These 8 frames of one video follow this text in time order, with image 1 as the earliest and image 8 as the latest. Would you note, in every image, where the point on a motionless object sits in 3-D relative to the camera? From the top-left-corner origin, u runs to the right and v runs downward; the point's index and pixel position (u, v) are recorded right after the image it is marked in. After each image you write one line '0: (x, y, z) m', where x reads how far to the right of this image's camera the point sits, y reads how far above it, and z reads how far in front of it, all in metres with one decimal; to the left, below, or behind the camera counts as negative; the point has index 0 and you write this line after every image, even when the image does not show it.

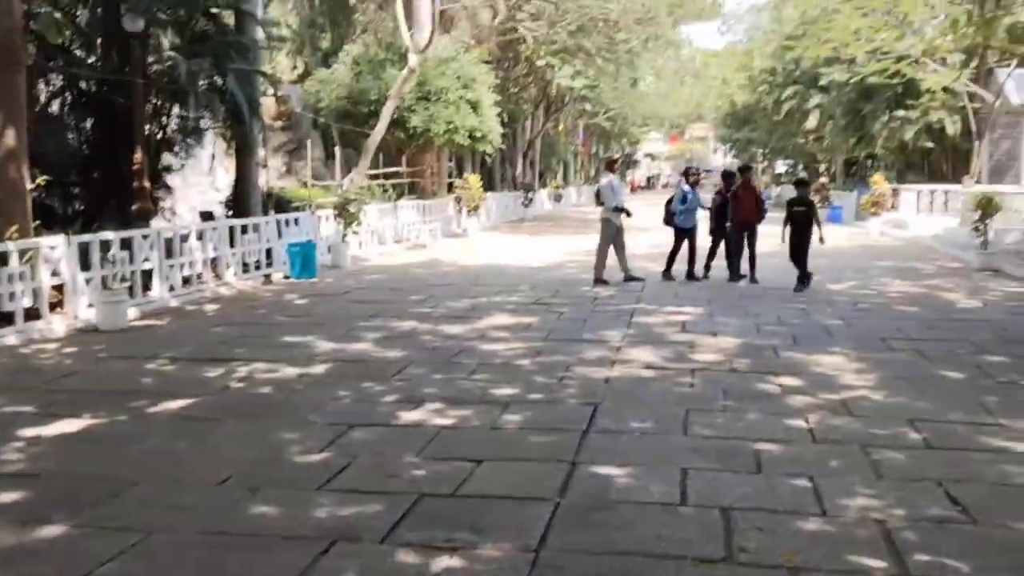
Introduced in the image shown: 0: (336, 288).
0: (-2.4, 0.0, +13.1) m
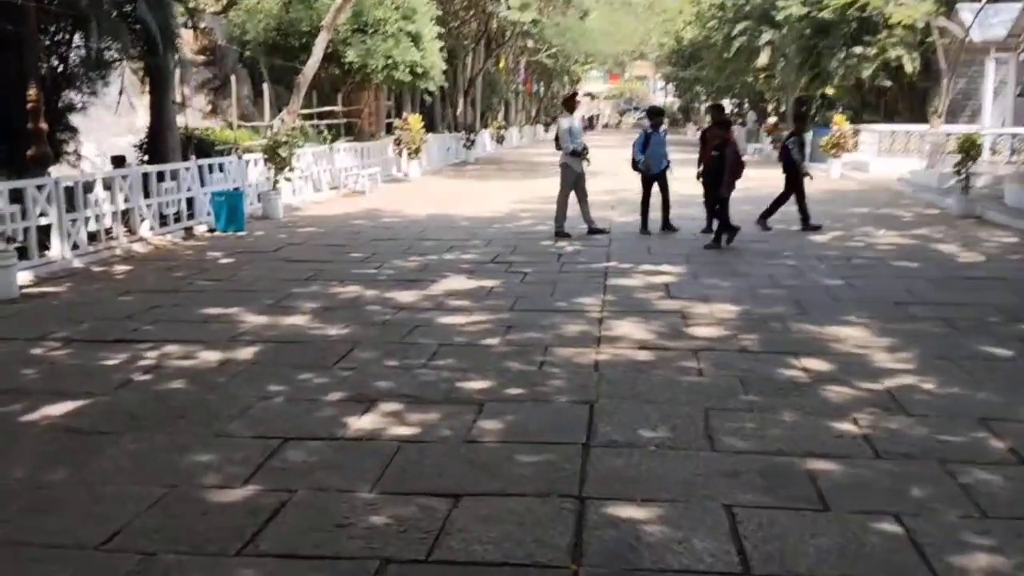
0: (-3.0, +0.5, +11.6) m
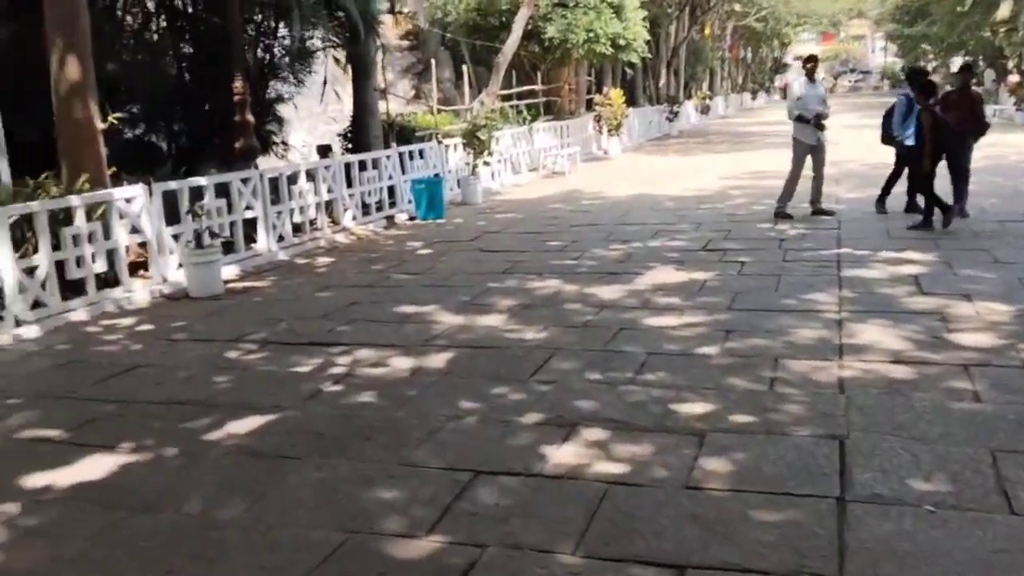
0: (-0.5, +0.7, +11.3) m
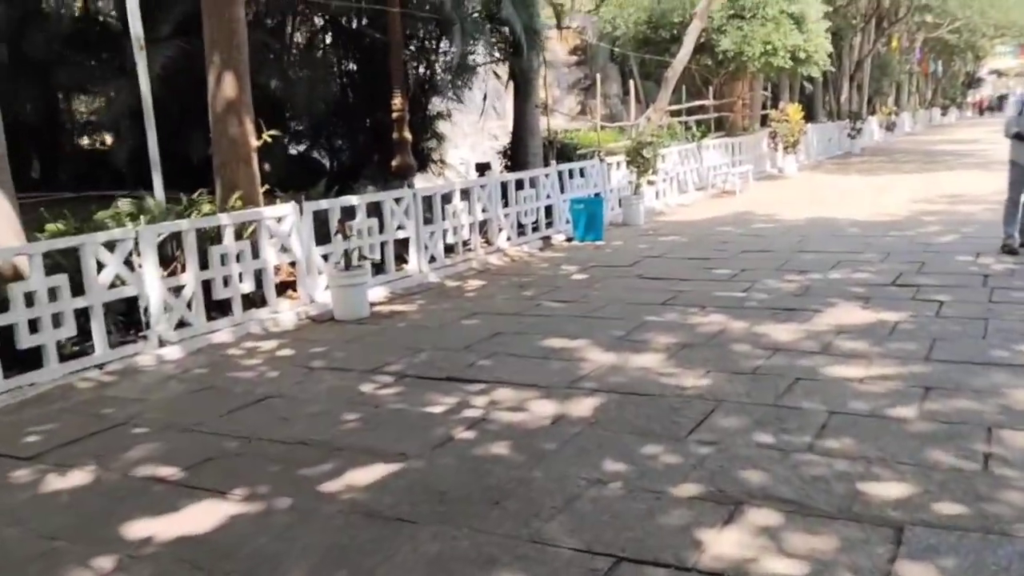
0: (+1.3, +0.4, +10.6) m
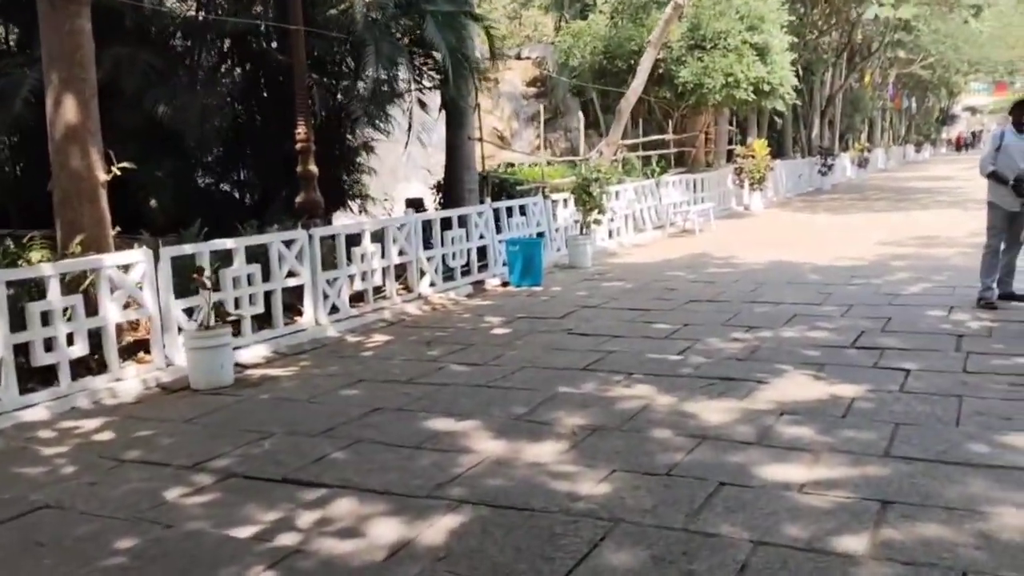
0: (+0.5, -0.2, +9.5) m
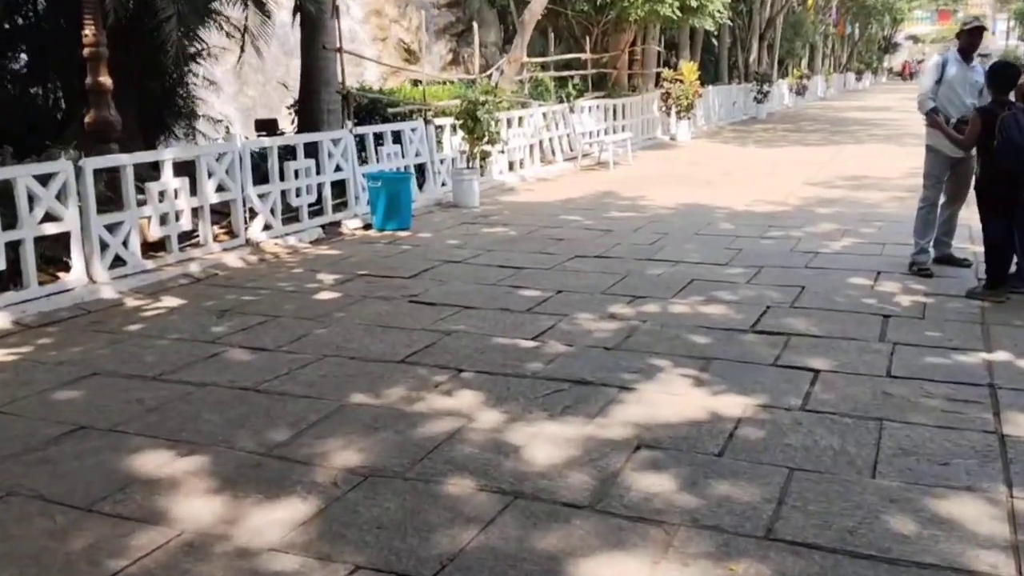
0: (-0.8, +0.3, +7.8) m
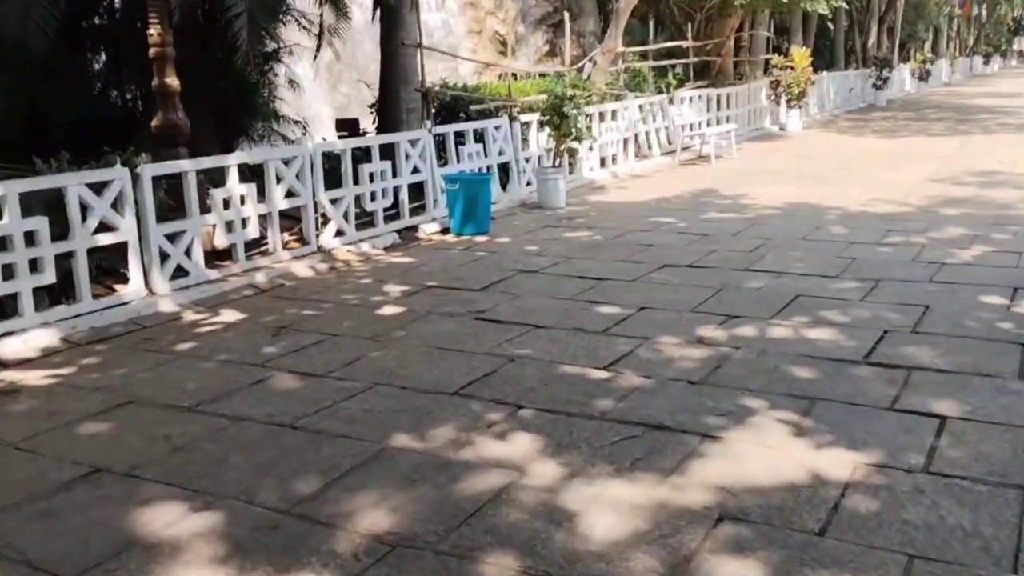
0: (-0.1, +0.2, +7.3) m
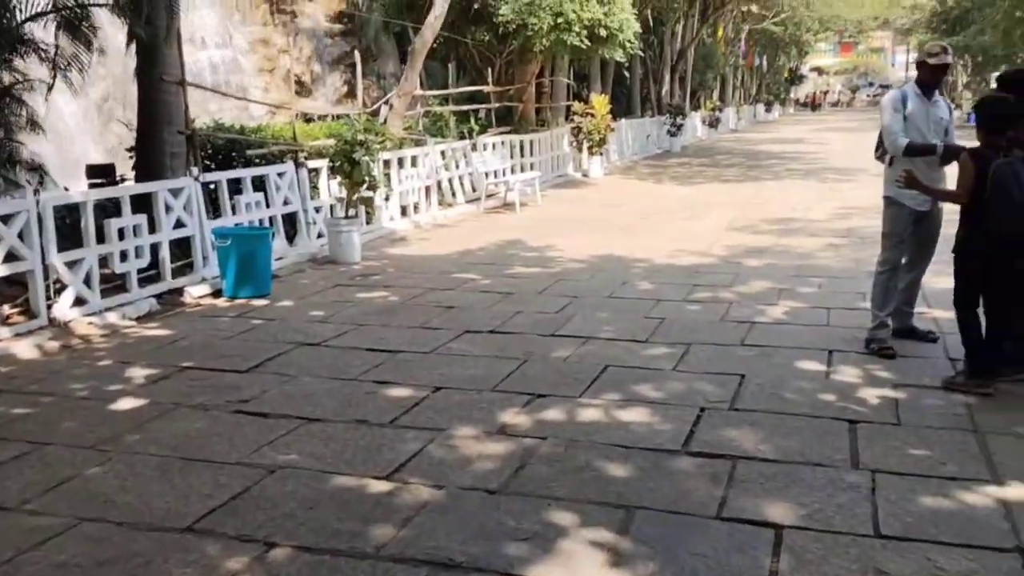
0: (-1.6, -0.3, +6.3) m
